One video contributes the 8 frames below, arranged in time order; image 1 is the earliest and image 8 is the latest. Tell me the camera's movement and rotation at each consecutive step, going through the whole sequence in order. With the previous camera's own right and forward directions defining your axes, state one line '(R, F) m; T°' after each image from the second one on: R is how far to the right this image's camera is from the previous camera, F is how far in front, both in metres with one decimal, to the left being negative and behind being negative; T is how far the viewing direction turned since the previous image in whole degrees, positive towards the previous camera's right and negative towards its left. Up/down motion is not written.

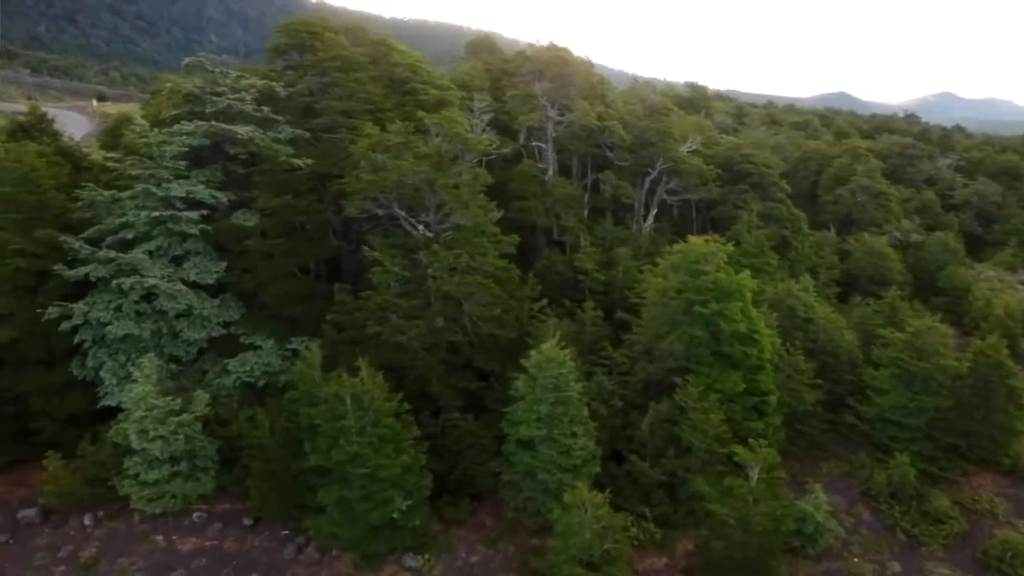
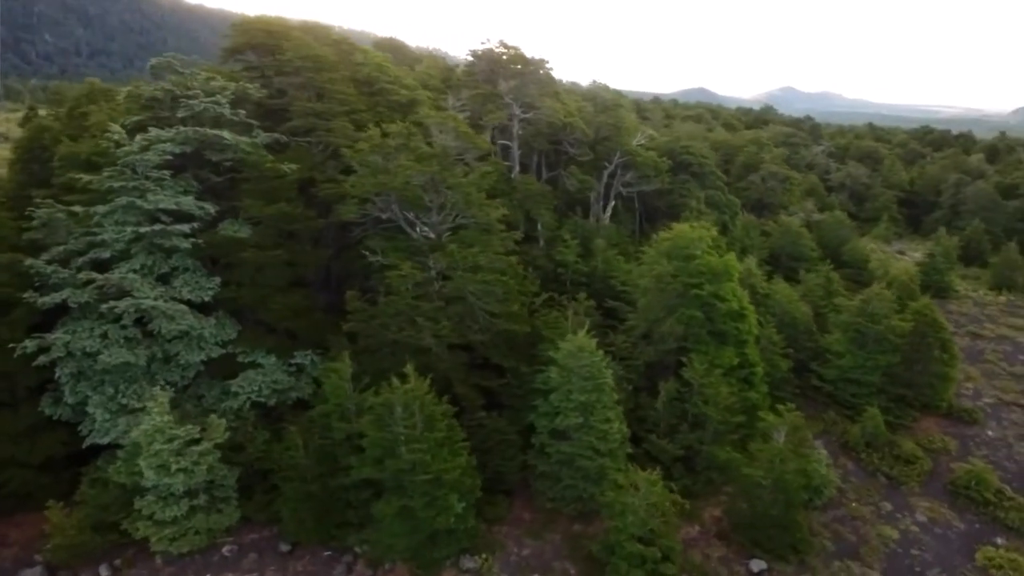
(-3.4, +0.1) m; +10°
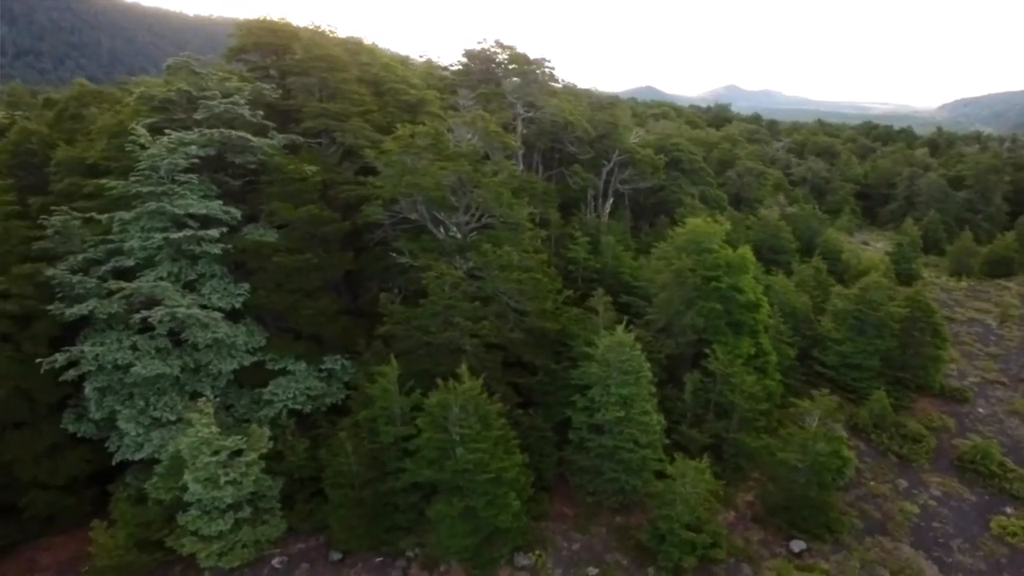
(-2.1, 0.0) m; +4°
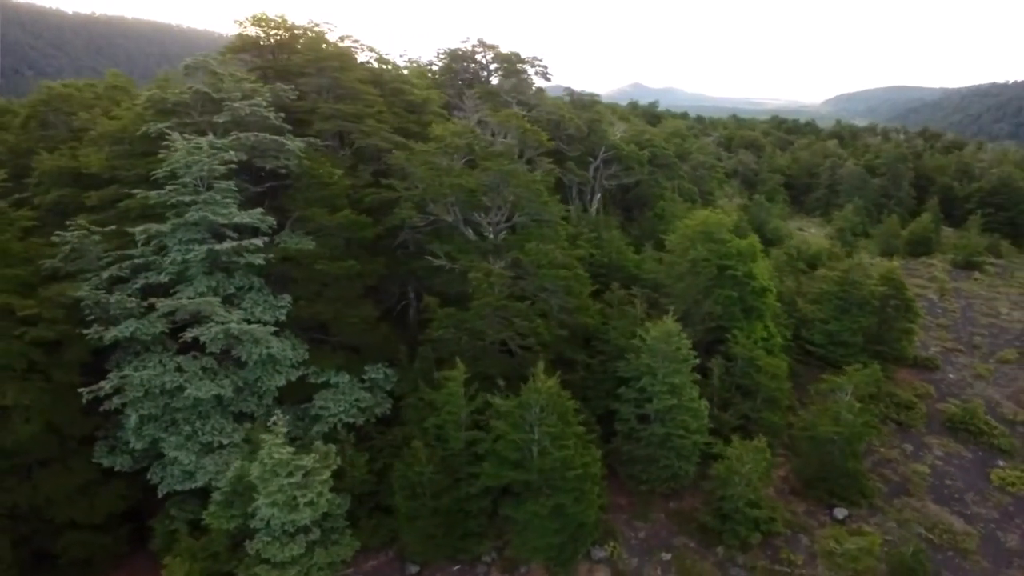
(-3.3, +0.2) m; +7°
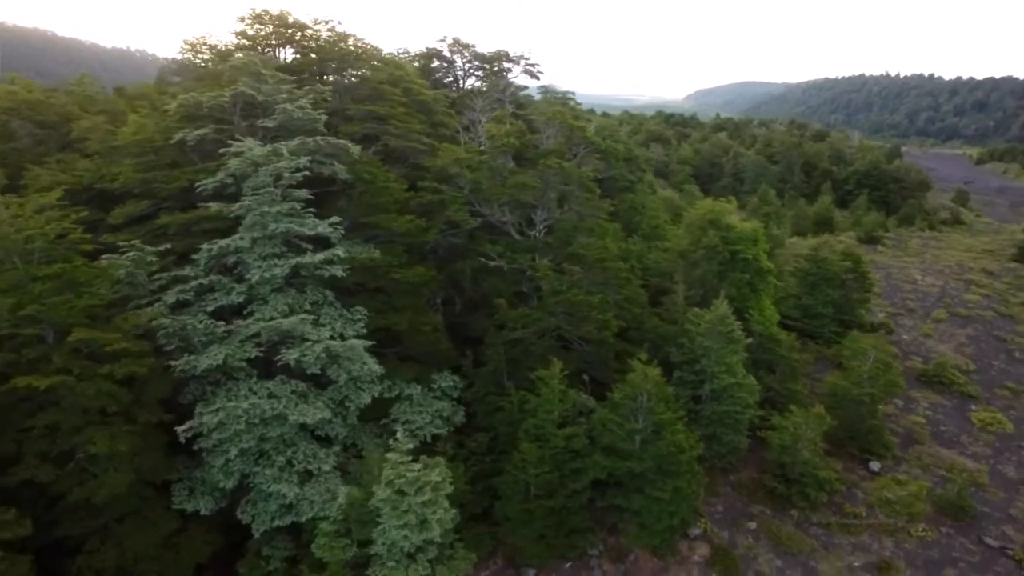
(-4.5, +0.4) m; +10°
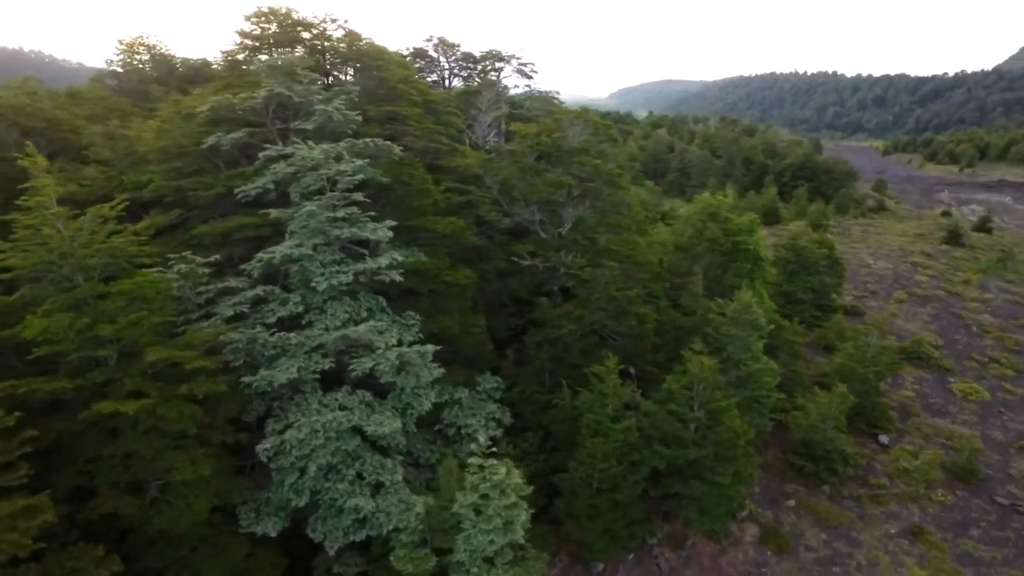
(-2.7, +0.1) m; +6°
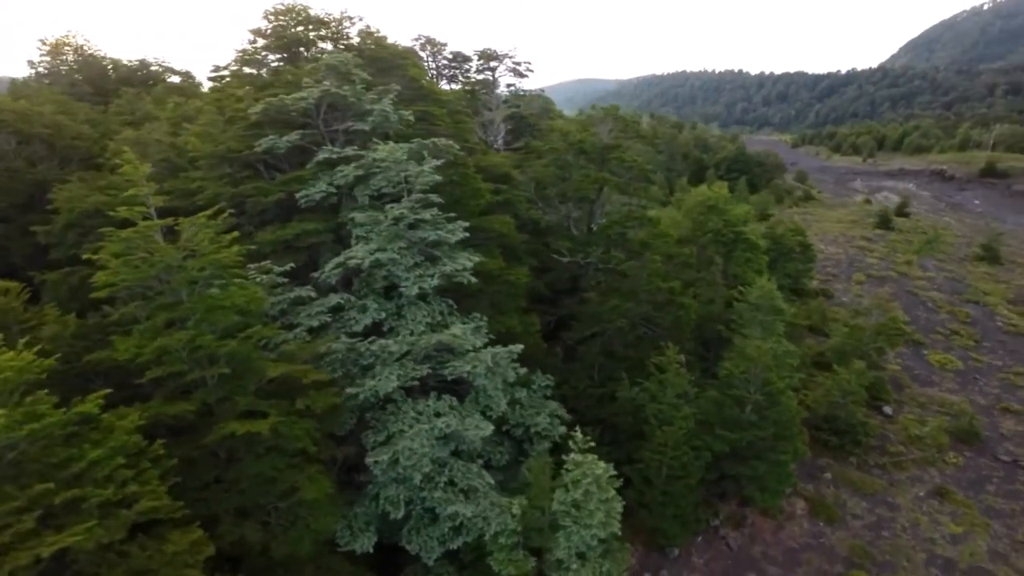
(-3.1, +0.2) m; +7°
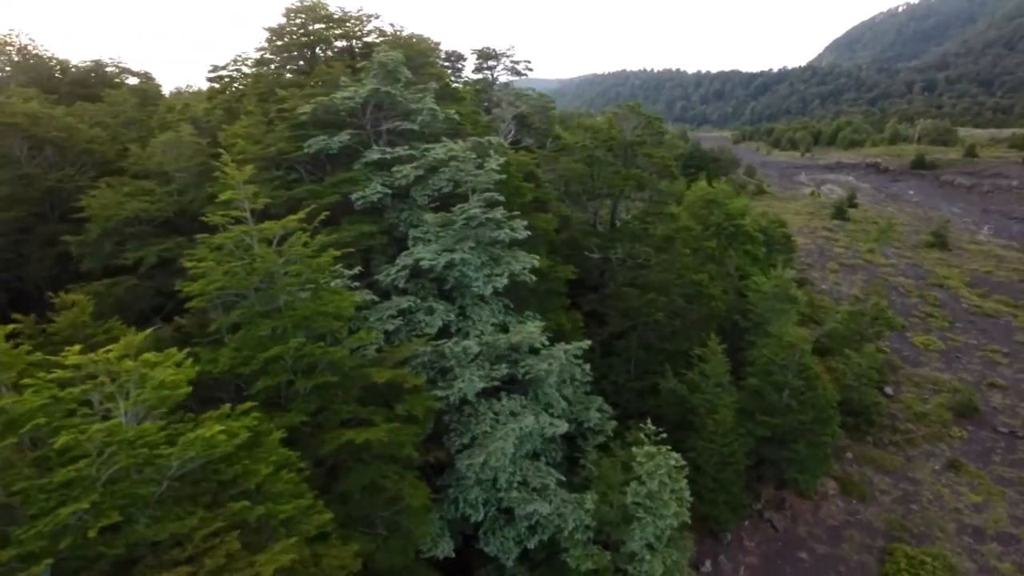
(-2.3, +0.1) m; +5°
